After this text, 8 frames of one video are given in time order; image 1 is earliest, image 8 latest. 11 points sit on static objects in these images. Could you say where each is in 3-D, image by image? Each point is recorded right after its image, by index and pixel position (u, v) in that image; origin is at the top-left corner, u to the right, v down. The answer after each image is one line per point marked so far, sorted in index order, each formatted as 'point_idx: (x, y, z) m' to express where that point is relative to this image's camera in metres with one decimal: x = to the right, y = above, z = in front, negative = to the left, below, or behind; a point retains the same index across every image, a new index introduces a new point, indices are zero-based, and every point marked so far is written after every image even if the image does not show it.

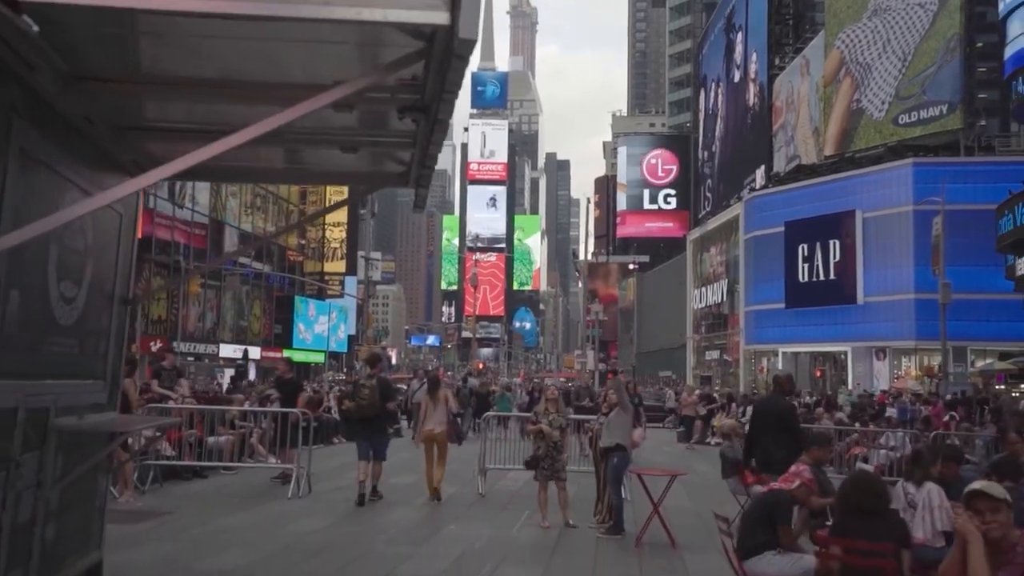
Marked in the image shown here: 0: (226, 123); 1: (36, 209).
0: (-1.8, +1.0, +6.0) m
1: (-2.3, +0.4, +5.0) m
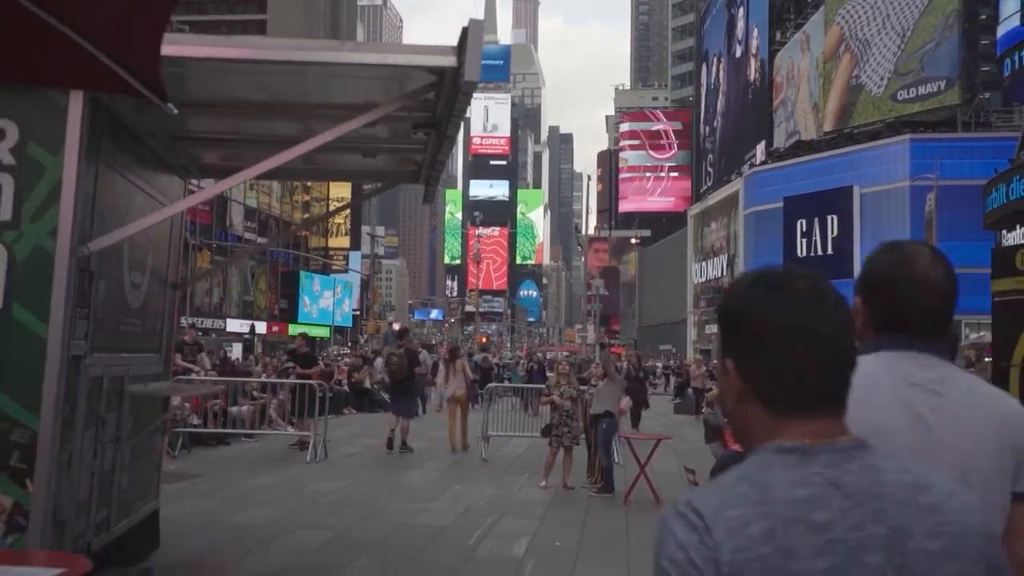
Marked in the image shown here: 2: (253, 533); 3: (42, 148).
0: (-1.8, +1.1, +7.0) m
1: (-2.4, +0.5, +6.0) m
2: (-2.2, -2.1, +8.8) m
3: (-2.3, +0.7, +5.1) m
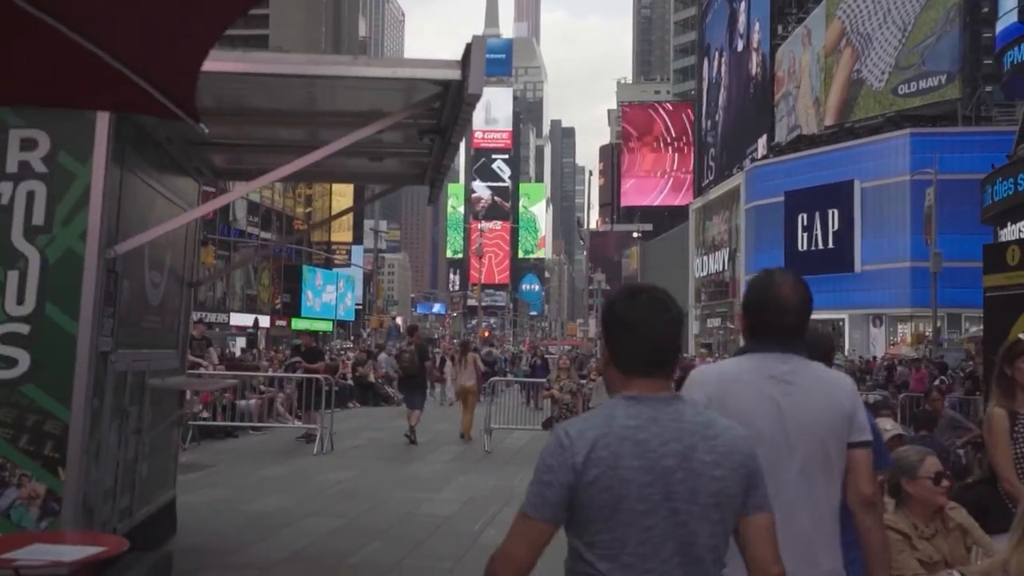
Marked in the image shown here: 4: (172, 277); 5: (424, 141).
0: (-1.8, +1.1, +7.4) m
1: (-2.3, +0.5, +6.4) m
2: (-2.2, -2.1, +9.2) m
3: (-2.3, +0.7, +5.4) m
4: (-2.4, +0.1, +7.3) m
5: (-0.6, +1.0, +7.1) m
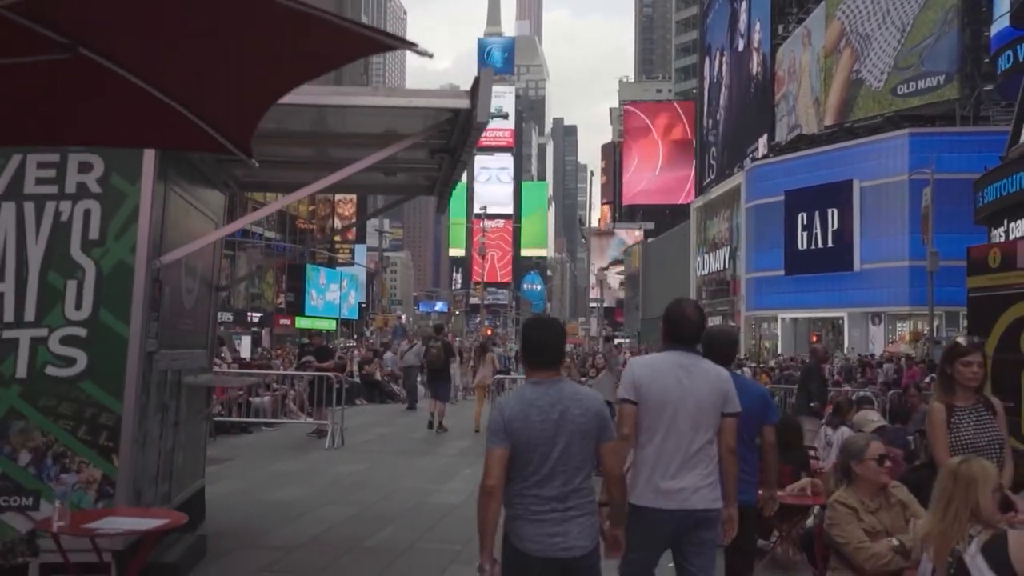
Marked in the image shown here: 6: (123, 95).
0: (-1.8, +1.1, +8.0) m
1: (-2.3, +0.4, +7.0) m
2: (-2.2, -2.1, +9.8) m
3: (-2.3, +0.6, +6.1) m
4: (-2.4, 0.0, +8.0) m
5: (-0.6, +1.0, +7.8) m
6: (-1.5, +0.7, +3.5) m
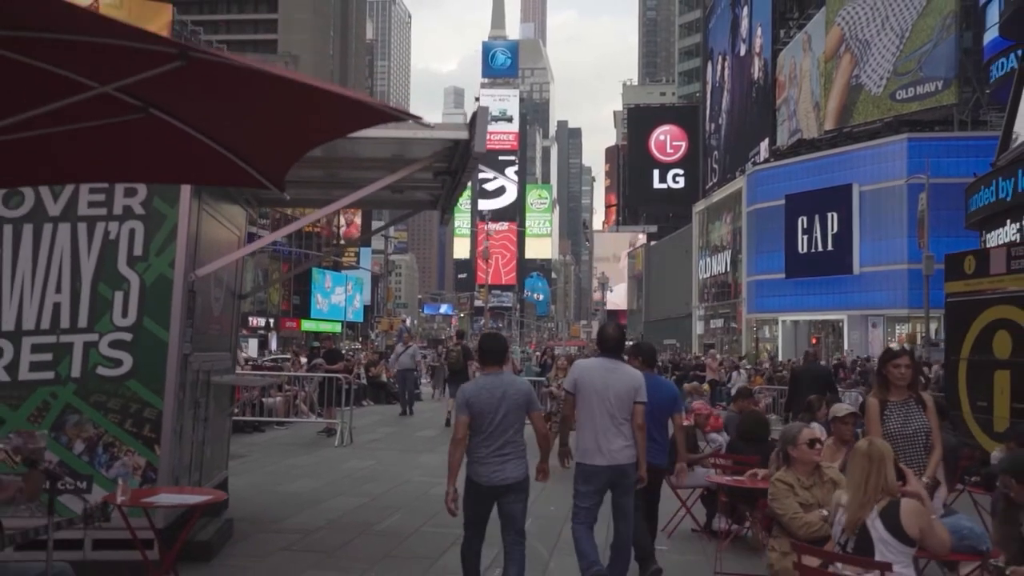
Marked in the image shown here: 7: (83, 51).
0: (-1.8, +1.0, +8.8) m
1: (-2.4, +0.3, +7.9) m
2: (-2.2, -2.2, +10.7) m
3: (-2.3, +0.6, +6.9) m
4: (-2.5, 0.0, +8.8) m
5: (-0.6, +0.9, +8.6) m
6: (-1.5, +0.6, +4.3) m
7: (-1.4, +0.8, +3.3) m
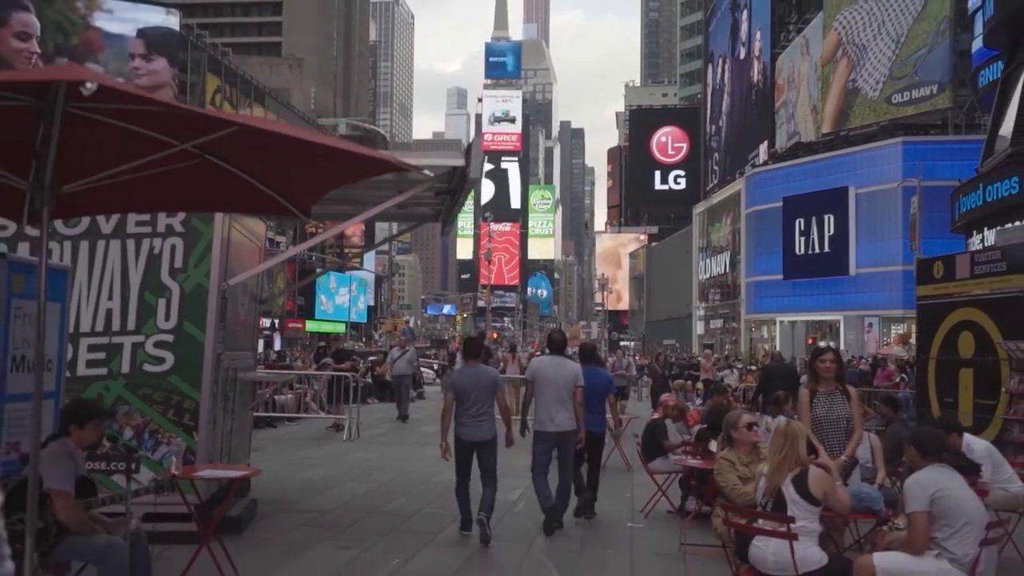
0: (-1.9, +0.9, +9.9) m
1: (-2.4, +0.3, +8.9) m
2: (-2.3, -2.3, +11.7) m
3: (-2.4, +0.5, +7.9) m
4: (-2.5, -0.1, +9.9) m
5: (-0.7, +0.9, +9.6) m
6: (-1.6, +0.6, +5.4) m
7: (-1.5, +0.7, +4.4) m
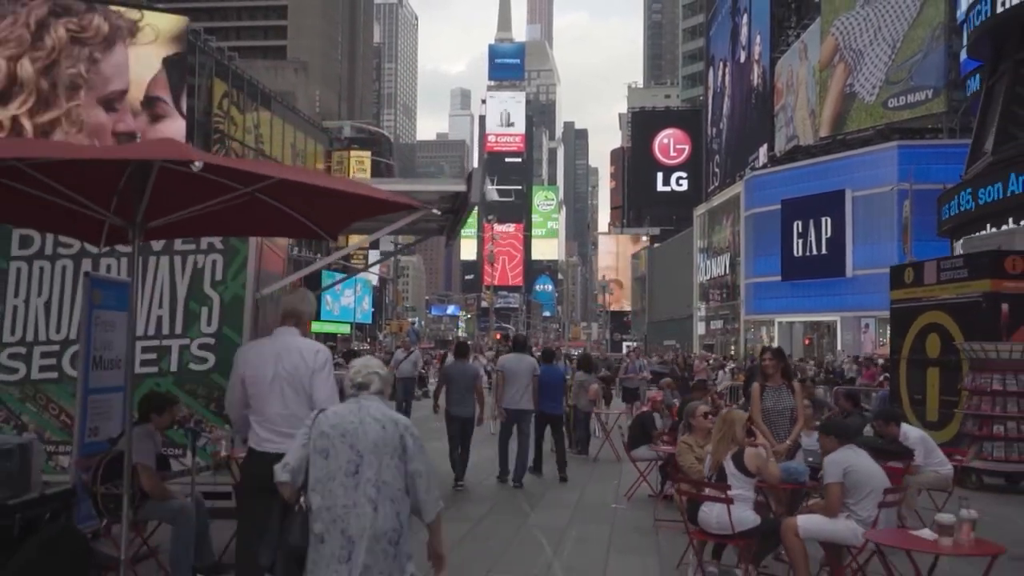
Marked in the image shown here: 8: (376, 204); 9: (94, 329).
0: (-1.9, +0.8, +11.1) m
1: (-2.5, +0.2, +10.1) m
2: (-2.3, -2.3, +12.9) m
3: (-2.5, +0.4, +9.2) m
4: (-2.6, -0.2, +11.1) m
5: (-0.7, +0.8, +10.9) m
6: (-1.7, +0.5, +6.6) m
7: (-1.5, +0.6, +5.6) m
8: (-0.8, +0.5, +6.3) m
9: (-2.9, -0.3, +7.0) m
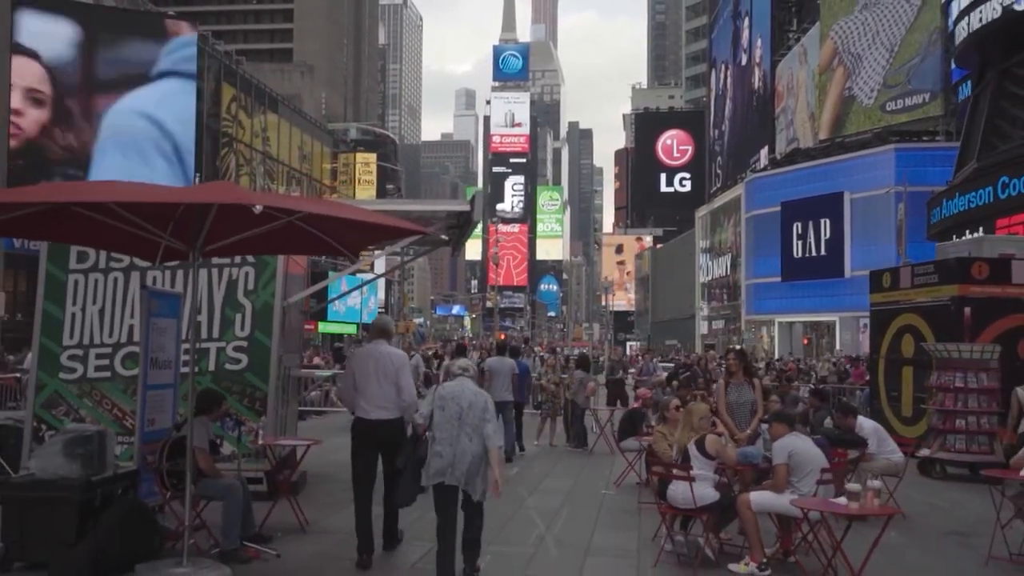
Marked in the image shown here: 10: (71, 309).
0: (-1.9, +0.7, +12.3) m
1: (-2.5, +0.1, +11.3) m
2: (-2.3, -2.4, +14.1) m
3: (-2.5, +0.3, +10.4) m
4: (-2.6, -0.3, +12.3) m
5: (-0.7, +0.7, +12.0) m
6: (-1.7, +0.4, +7.8) m
7: (-1.6, +0.6, +6.8) m
8: (-0.9, +0.4, +7.4) m
9: (-2.9, -0.4, +8.2) m
10: (-4.3, -0.2, +9.9) m
